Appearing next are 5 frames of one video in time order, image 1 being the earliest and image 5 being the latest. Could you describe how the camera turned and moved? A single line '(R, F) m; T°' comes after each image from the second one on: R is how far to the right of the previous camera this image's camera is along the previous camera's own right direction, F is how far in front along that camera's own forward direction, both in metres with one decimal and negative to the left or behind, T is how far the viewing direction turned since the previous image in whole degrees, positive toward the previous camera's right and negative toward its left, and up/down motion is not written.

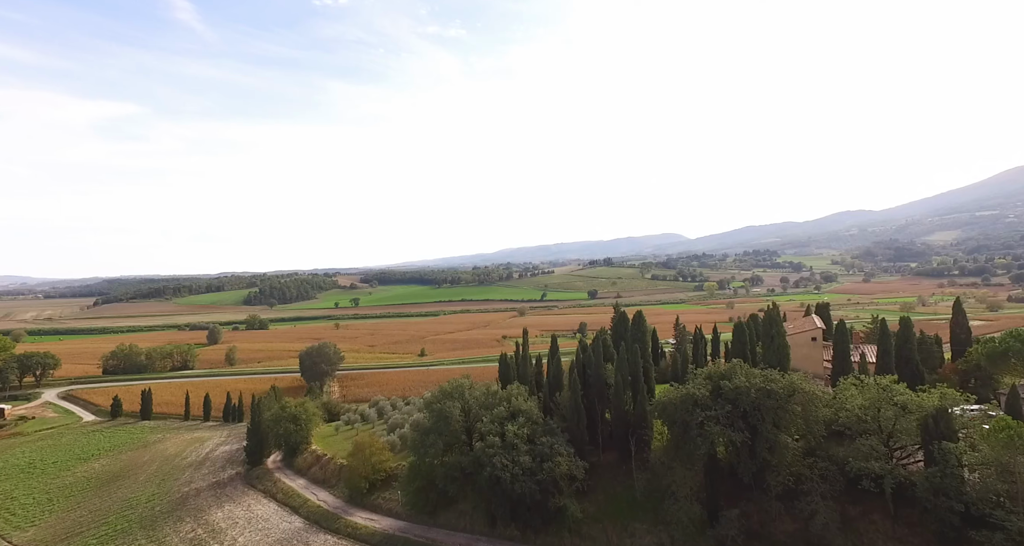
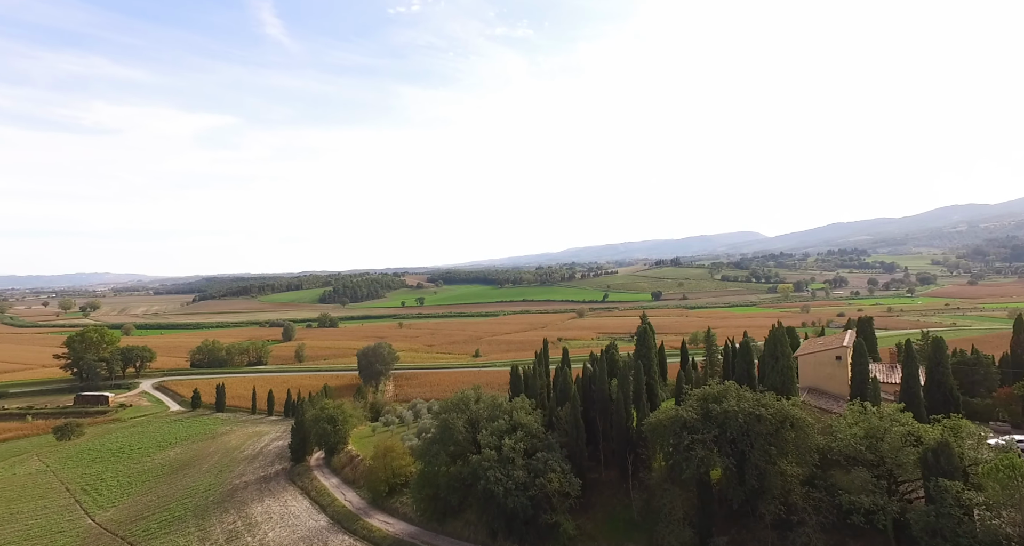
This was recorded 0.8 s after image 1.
(+5.3, -1.2) m; -8°
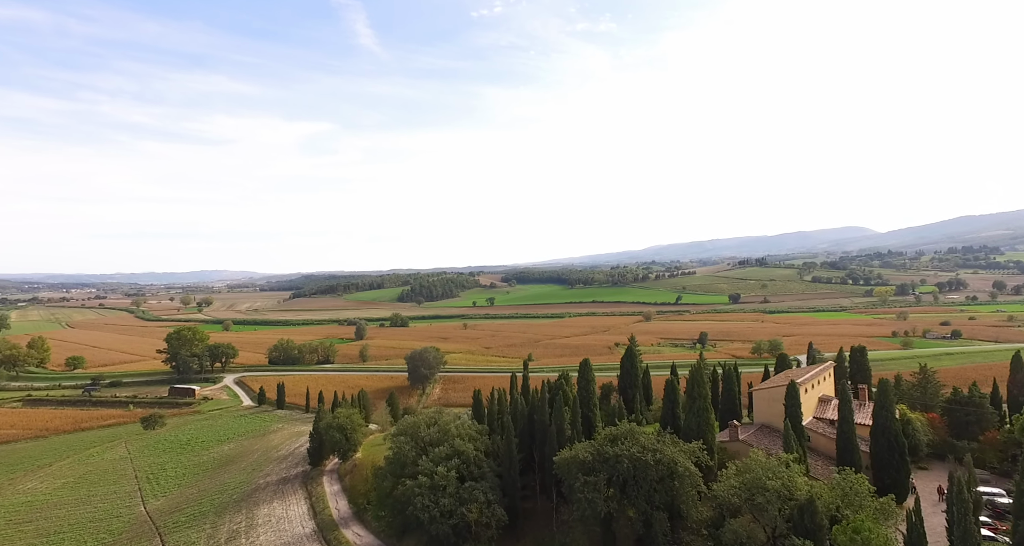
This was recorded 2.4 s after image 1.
(+10.8, +0.6) m; -12°
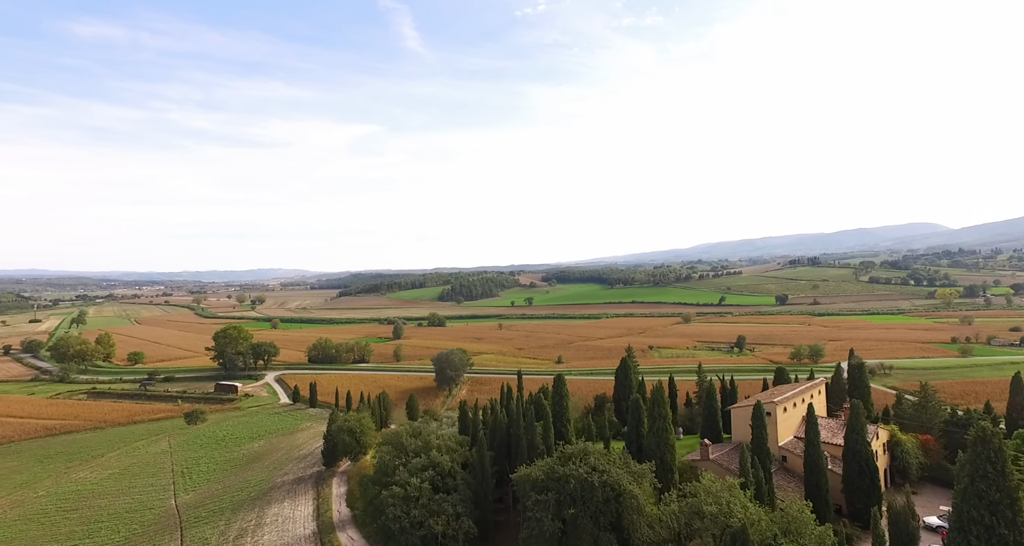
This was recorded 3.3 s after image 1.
(+5.4, +0.6) m; -6°
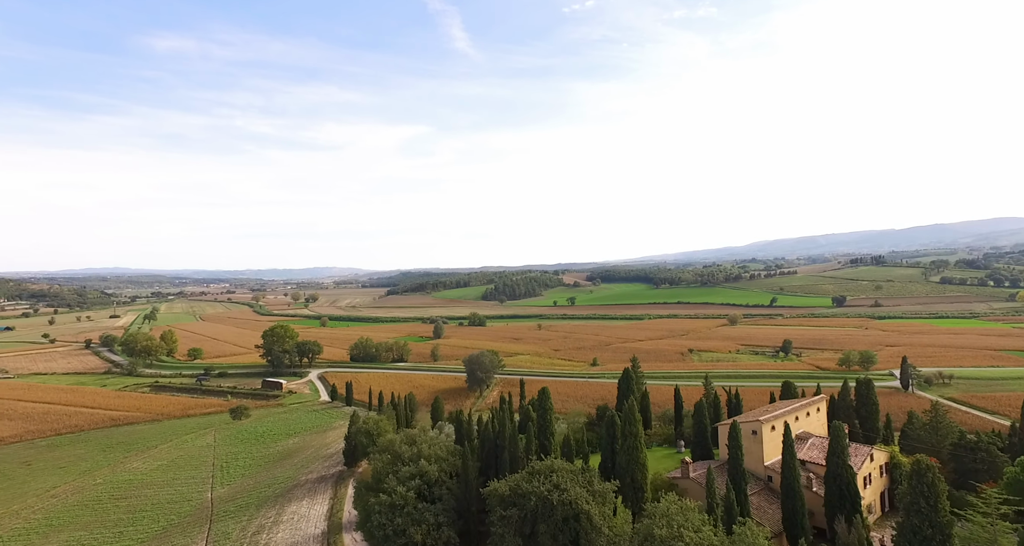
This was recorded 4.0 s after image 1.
(+4.8, +0.7) m; -6°
